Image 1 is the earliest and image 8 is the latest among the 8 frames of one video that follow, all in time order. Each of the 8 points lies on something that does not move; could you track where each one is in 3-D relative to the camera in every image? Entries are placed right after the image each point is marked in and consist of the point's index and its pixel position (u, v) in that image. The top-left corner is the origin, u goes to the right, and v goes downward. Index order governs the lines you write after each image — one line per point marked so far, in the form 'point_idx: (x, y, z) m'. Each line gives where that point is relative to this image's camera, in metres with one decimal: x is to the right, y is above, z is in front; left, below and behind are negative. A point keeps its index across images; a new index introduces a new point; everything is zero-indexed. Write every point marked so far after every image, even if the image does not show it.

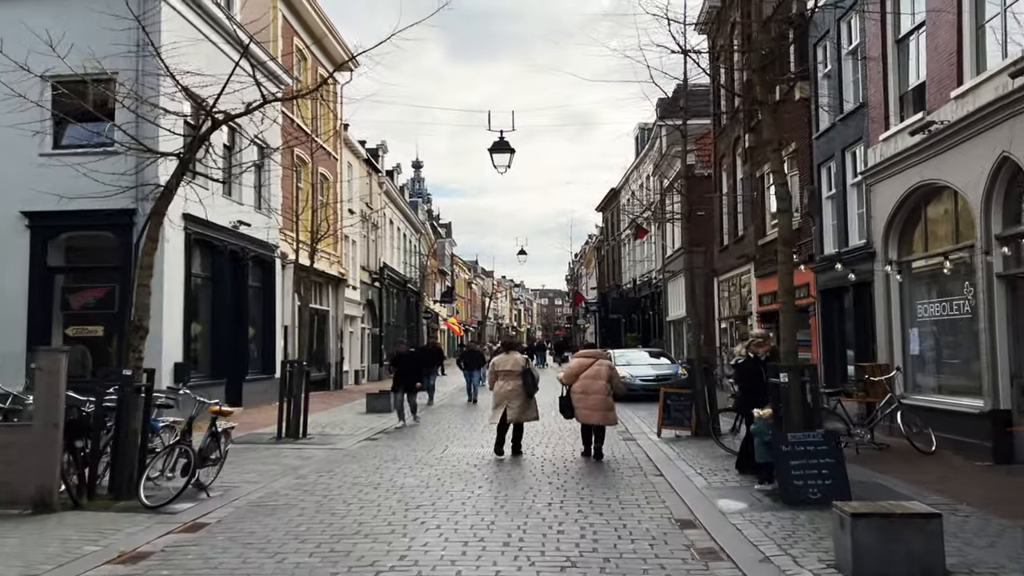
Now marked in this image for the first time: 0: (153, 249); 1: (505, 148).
0: (-3.1, +0.3, +9.2) m
1: (-0.1, +2.2, +16.5) m
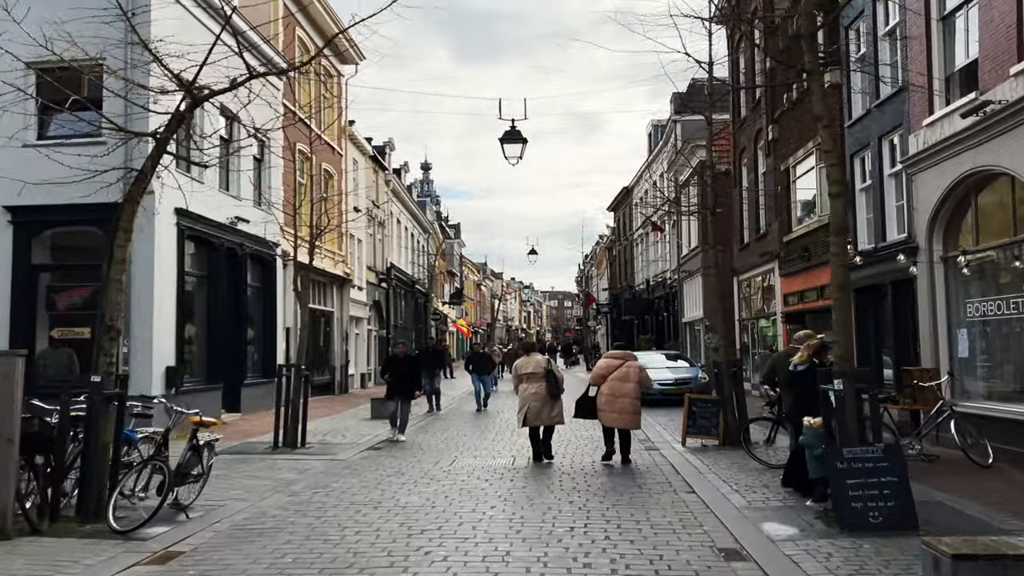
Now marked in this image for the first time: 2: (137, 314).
0: (-3.0, +0.4, +8.2) m
1: (+0.1, +2.2, +15.5) m
2: (-5.2, -0.4, +14.7) m
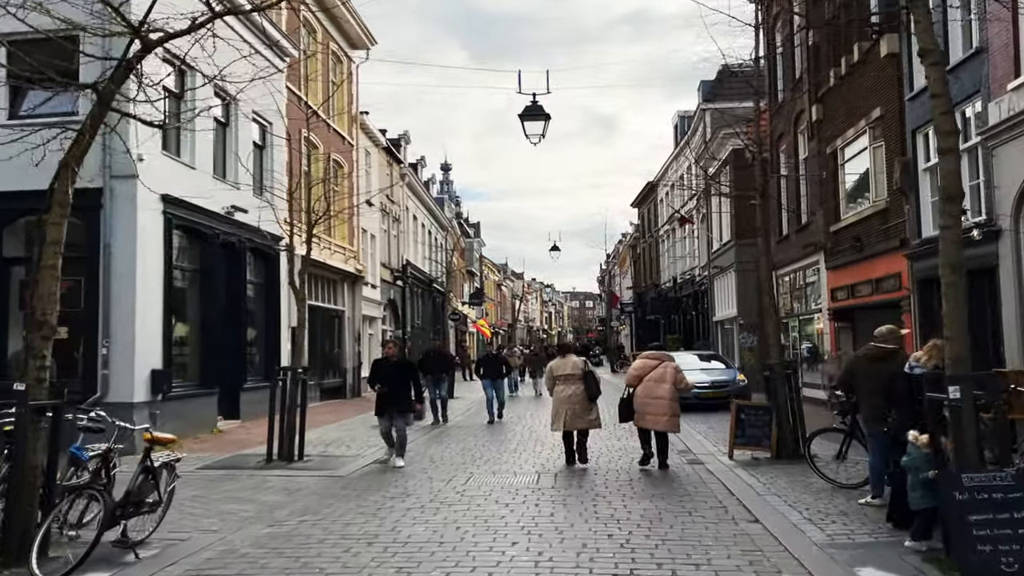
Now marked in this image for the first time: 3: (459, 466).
0: (-2.8, +0.5, +6.7) m
1: (+0.4, +2.3, +13.9) m
2: (-4.9, -0.3, +13.2) m
3: (-0.6, -1.9, +11.1) m
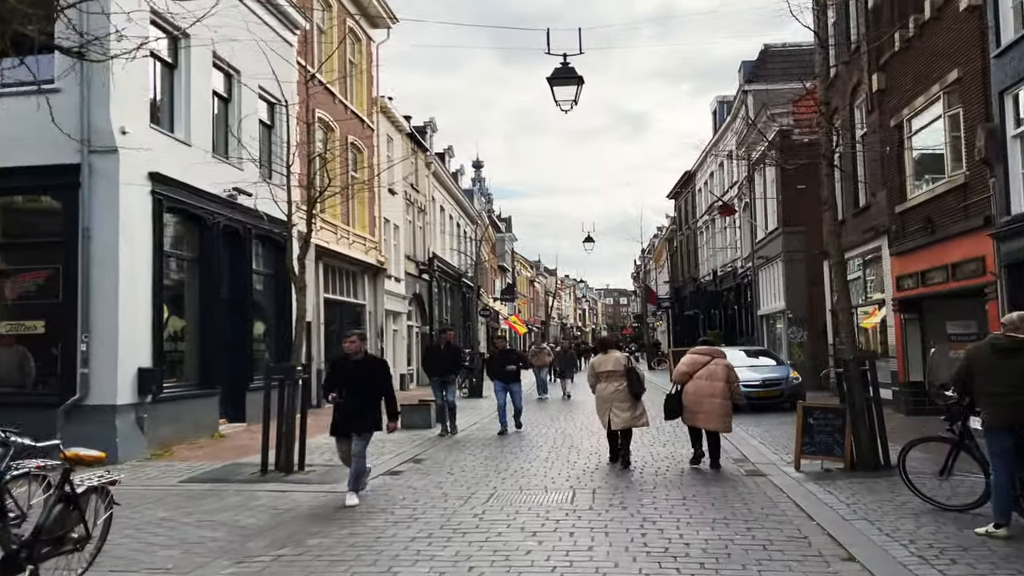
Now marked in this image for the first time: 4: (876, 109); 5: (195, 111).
0: (-2.7, +0.6, +5.2) m
1: (+0.7, +2.5, +12.3) m
2: (-4.6, -0.2, +11.8) m
3: (-0.3, -1.7, +9.5) m
4: (+6.1, +3.0, +17.8) m
5: (-4.2, +2.3, +13.9) m
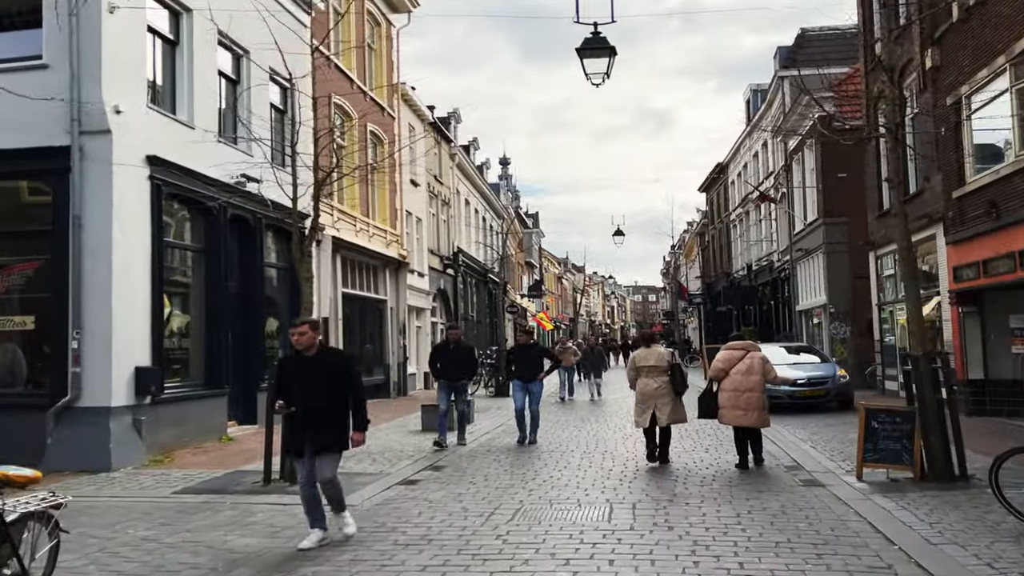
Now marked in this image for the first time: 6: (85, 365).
0: (-2.6, +0.7, +4.2) m
1: (+1.0, +2.6, +11.2) m
2: (-4.3, -0.1, +10.9) m
3: (-0.1, -1.6, +8.5) m
4: (+6.6, +3.1, +16.6) m
5: (-3.8, +2.4, +13.0) m
6: (-4.4, -0.8, +10.9) m
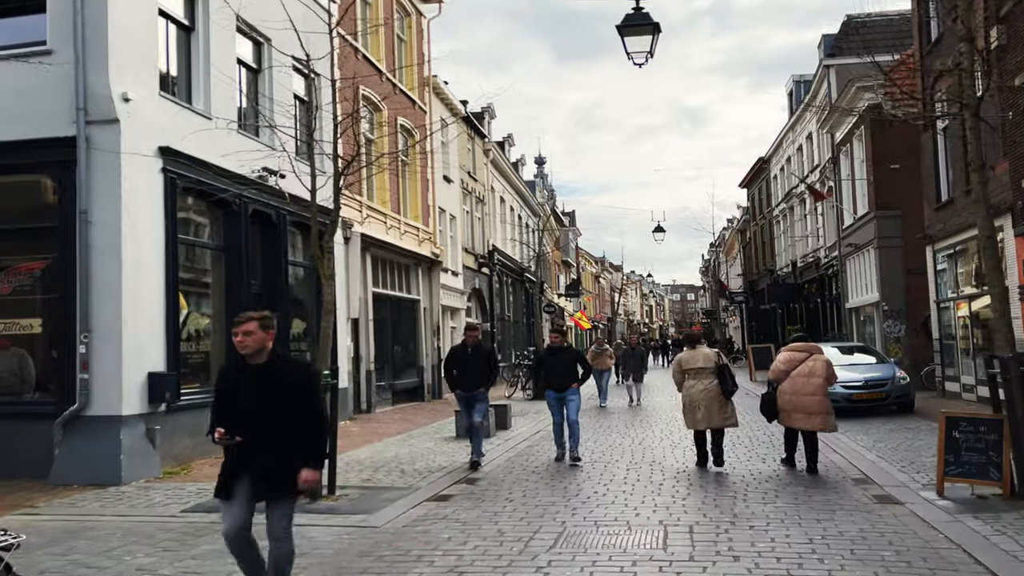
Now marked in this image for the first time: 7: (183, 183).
0: (-2.5, +0.7, +3.4) m
1: (+1.3, +2.6, +10.3) m
2: (-4.0, -0.1, +10.1) m
3: (+0.2, -1.6, +7.6) m
4: (+7.1, +3.2, +15.5) m
5: (-3.4, +2.4, +12.2) m
6: (-4.0, -0.8, +10.2) m
7: (-3.5, +1.1, +11.3) m
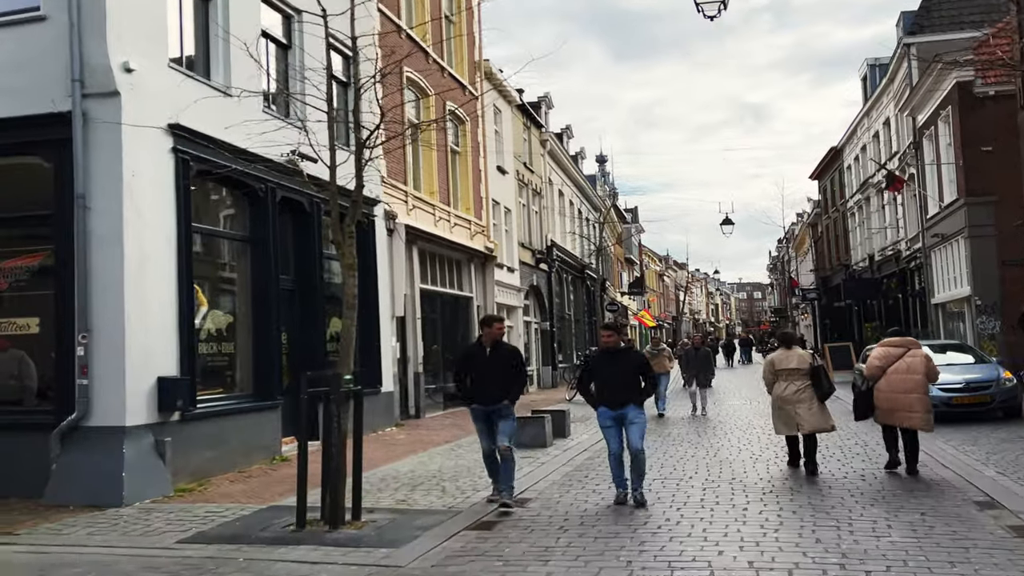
0: (-2.4, +0.7, +2.2) m
1: (+1.8, +2.7, +8.8) m
2: (-3.5, -0.1, +9.0) m
3: (+0.5, -1.5, +6.2) m
4: (+7.8, +3.4, +13.7) m
5: (-2.8, +2.4, +11.0) m
6: (-3.5, -0.7, +9.0) m
7: (-3.0, +1.2, +10.1) m
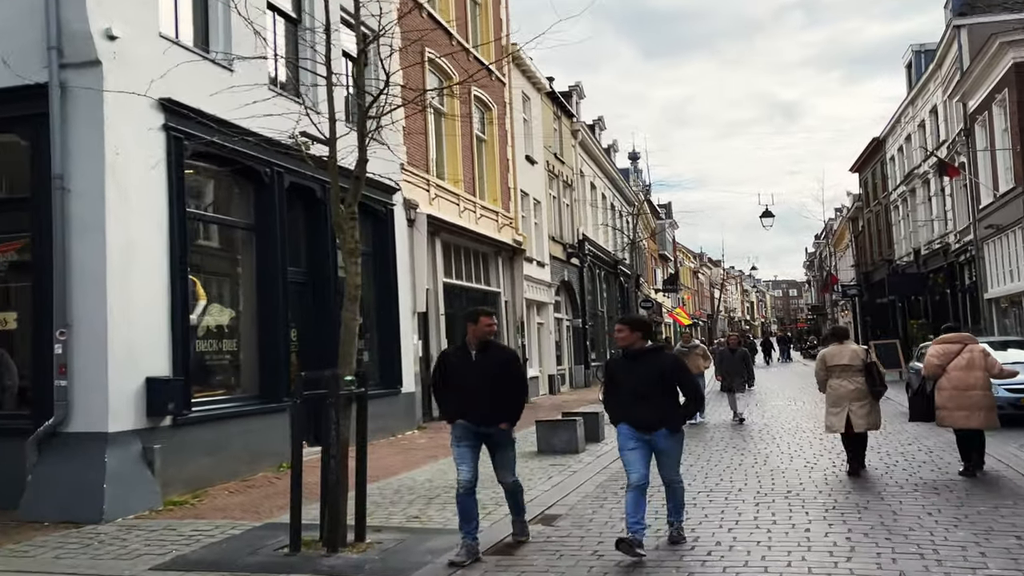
0: (-2.4, +0.8, +1.3) m
1: (+2.0, +2.8, +7.8) m
2: (-3.3, 0.0, +8.1) m
3: (+0.7, -1.5, +5.2) m
4: (+8.2, +3.5, +12.5) m
5: (-2.6, +2.5, +10.1) m
6: (-3.3, -0.7, +8.1) m
7: (-2.8, +1.2, +9.2) m
